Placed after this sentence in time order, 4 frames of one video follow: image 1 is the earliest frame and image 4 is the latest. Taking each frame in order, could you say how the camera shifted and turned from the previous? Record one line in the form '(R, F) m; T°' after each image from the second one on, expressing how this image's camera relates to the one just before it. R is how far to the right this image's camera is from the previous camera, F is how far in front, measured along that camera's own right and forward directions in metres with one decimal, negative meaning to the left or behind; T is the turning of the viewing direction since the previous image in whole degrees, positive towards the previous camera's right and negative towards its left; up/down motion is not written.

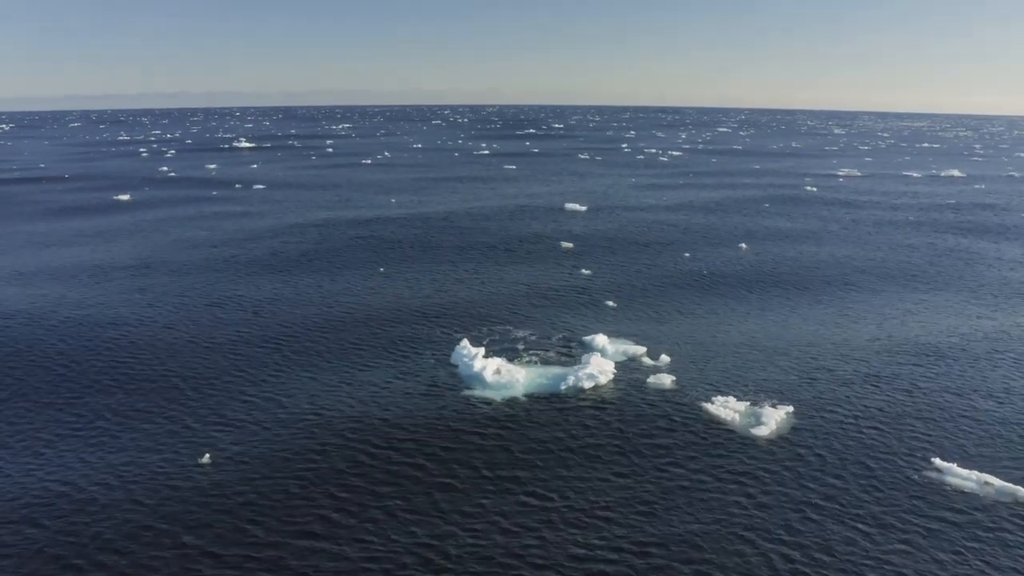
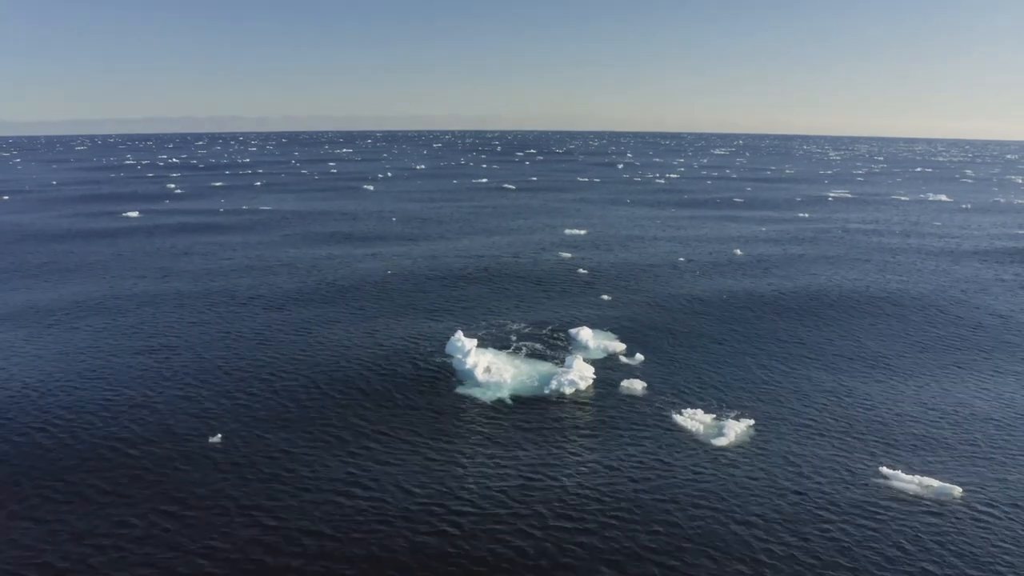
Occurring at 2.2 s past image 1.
(+0.3, -1.7) m; 0°
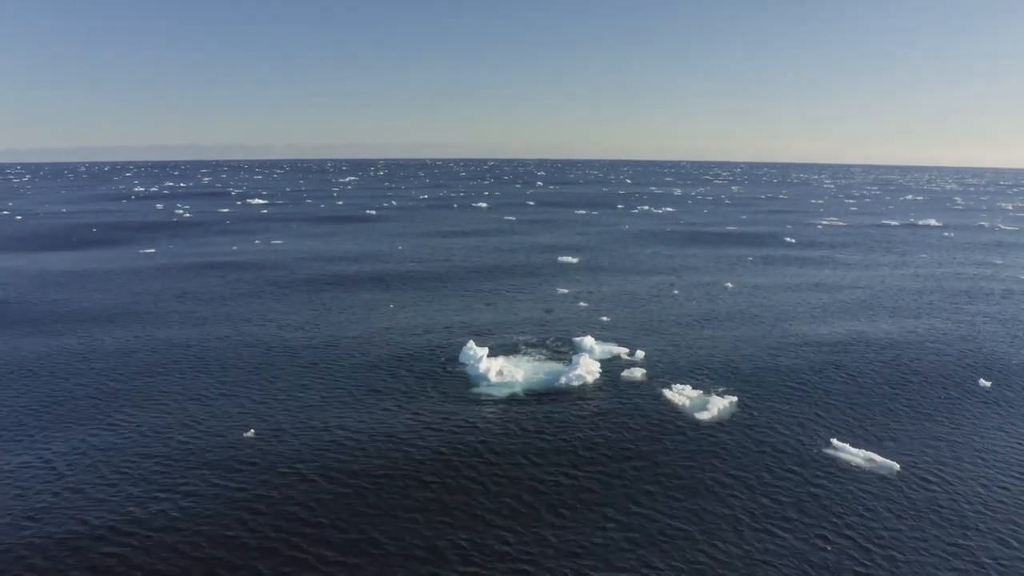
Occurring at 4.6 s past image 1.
(-0.4, -2.6) m; 0°
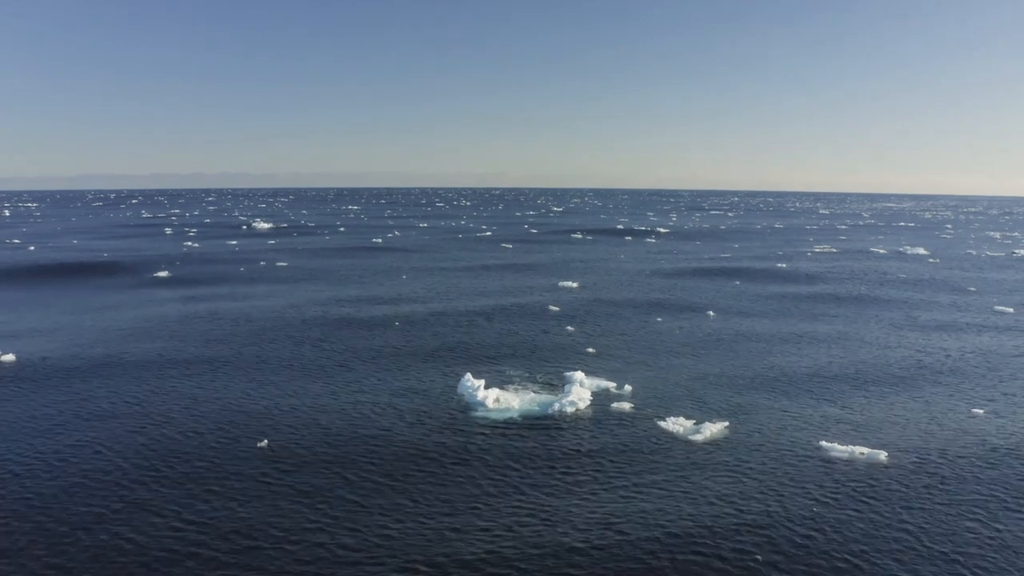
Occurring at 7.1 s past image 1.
(+0.2, -2.1) m; 0°
